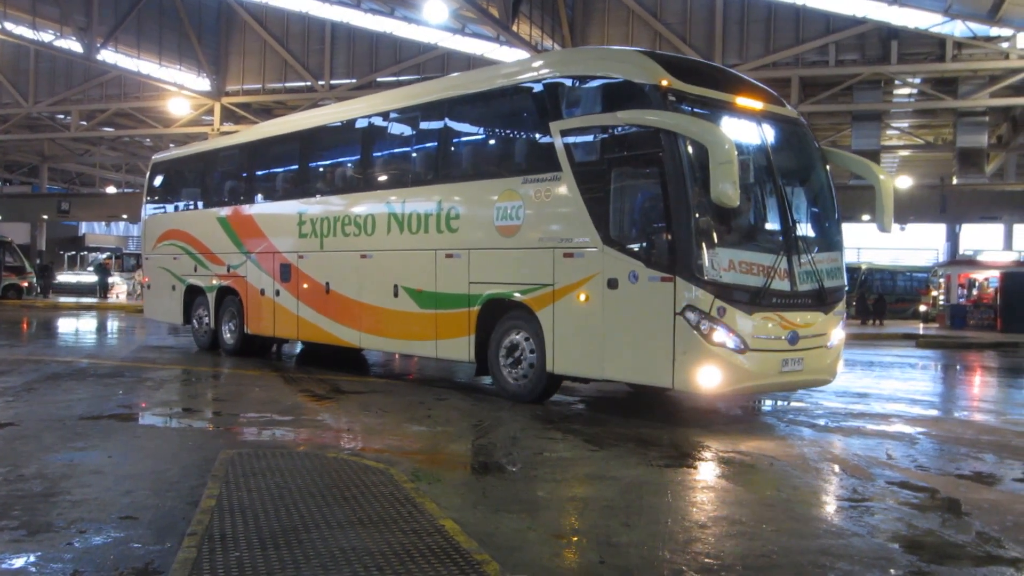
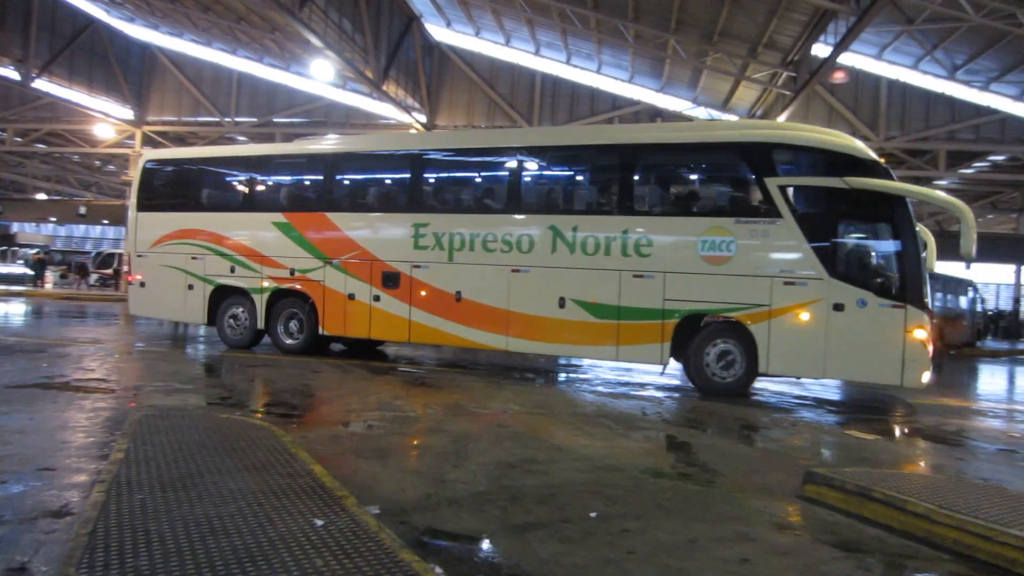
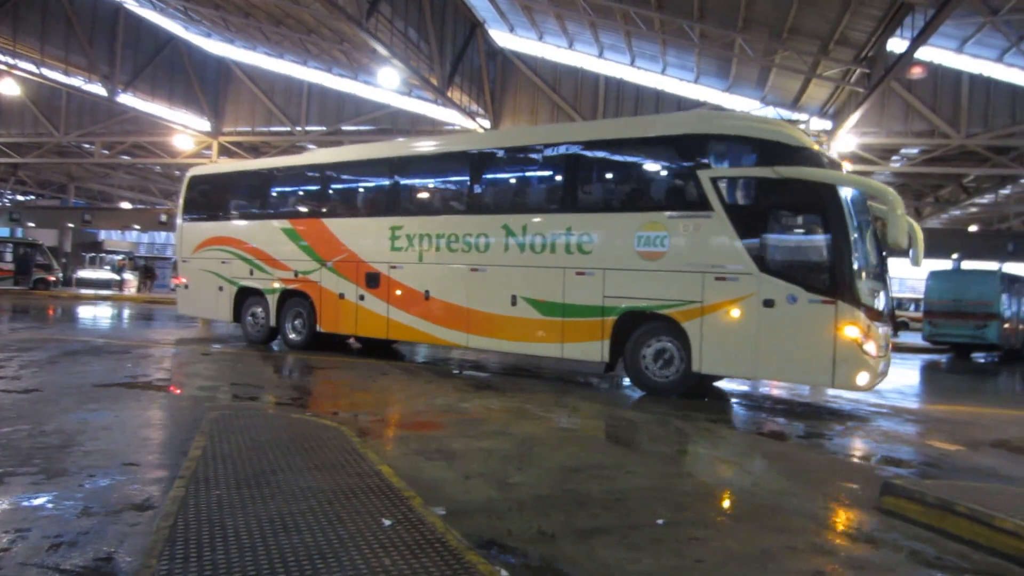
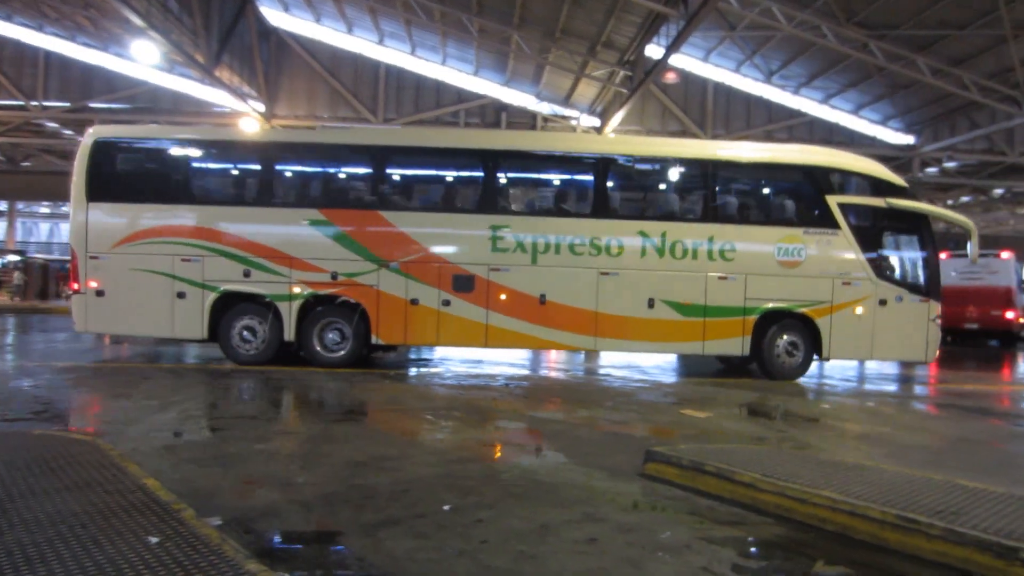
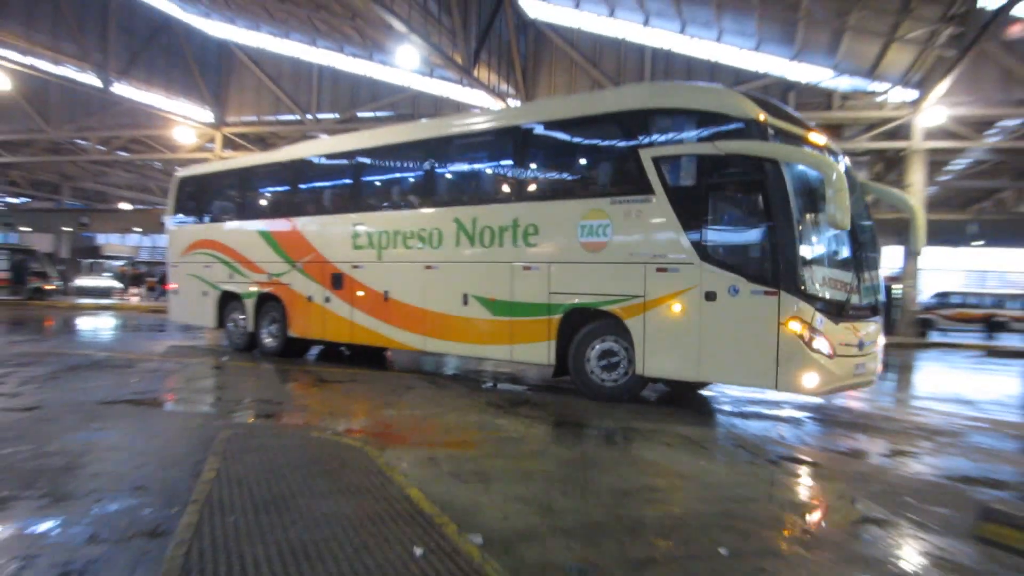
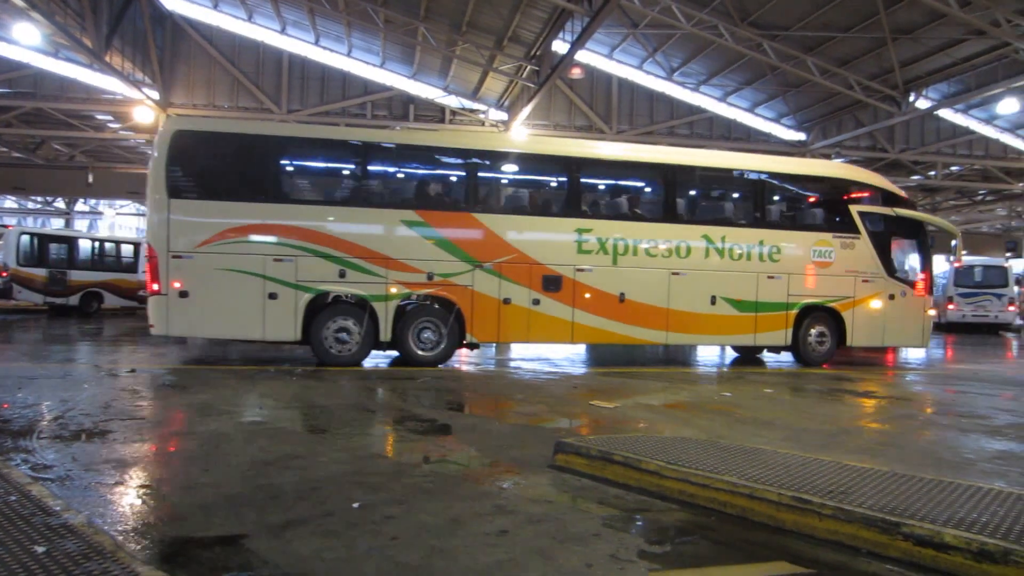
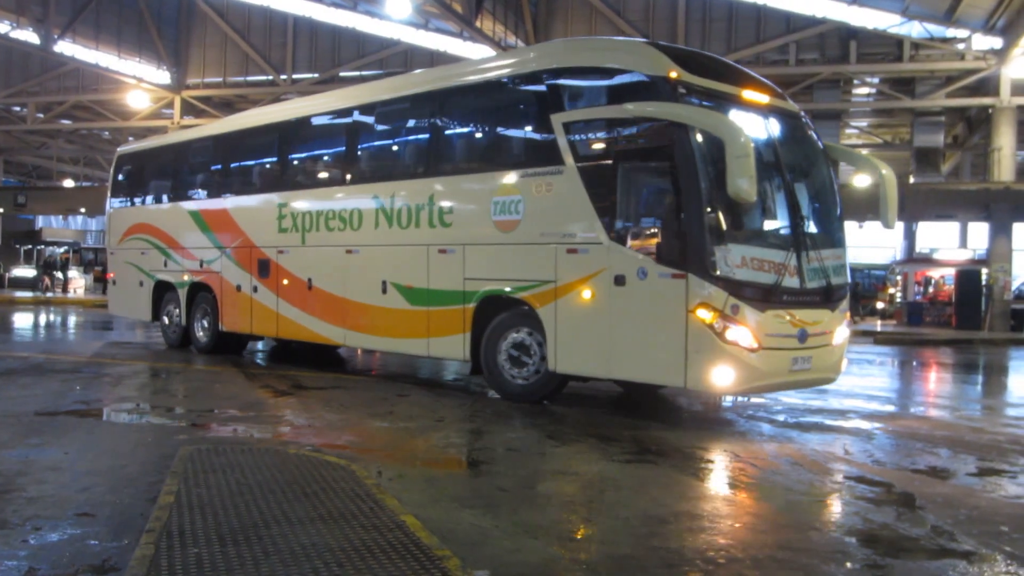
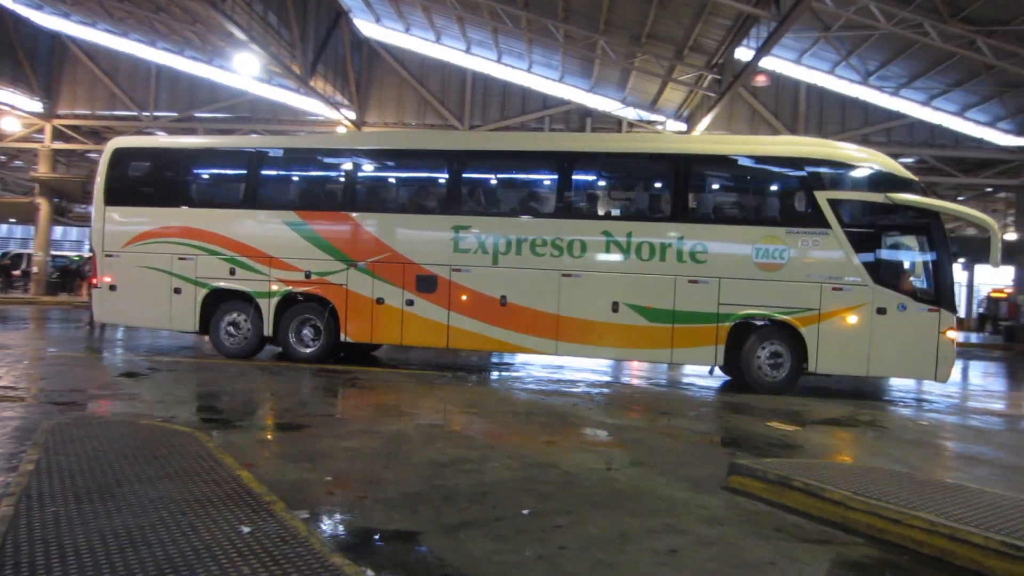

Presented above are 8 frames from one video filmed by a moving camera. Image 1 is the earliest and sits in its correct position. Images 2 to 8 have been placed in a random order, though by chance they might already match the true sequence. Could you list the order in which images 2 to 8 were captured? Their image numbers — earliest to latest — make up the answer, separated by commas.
7, 5, 3, 2, 8, 4, 6
